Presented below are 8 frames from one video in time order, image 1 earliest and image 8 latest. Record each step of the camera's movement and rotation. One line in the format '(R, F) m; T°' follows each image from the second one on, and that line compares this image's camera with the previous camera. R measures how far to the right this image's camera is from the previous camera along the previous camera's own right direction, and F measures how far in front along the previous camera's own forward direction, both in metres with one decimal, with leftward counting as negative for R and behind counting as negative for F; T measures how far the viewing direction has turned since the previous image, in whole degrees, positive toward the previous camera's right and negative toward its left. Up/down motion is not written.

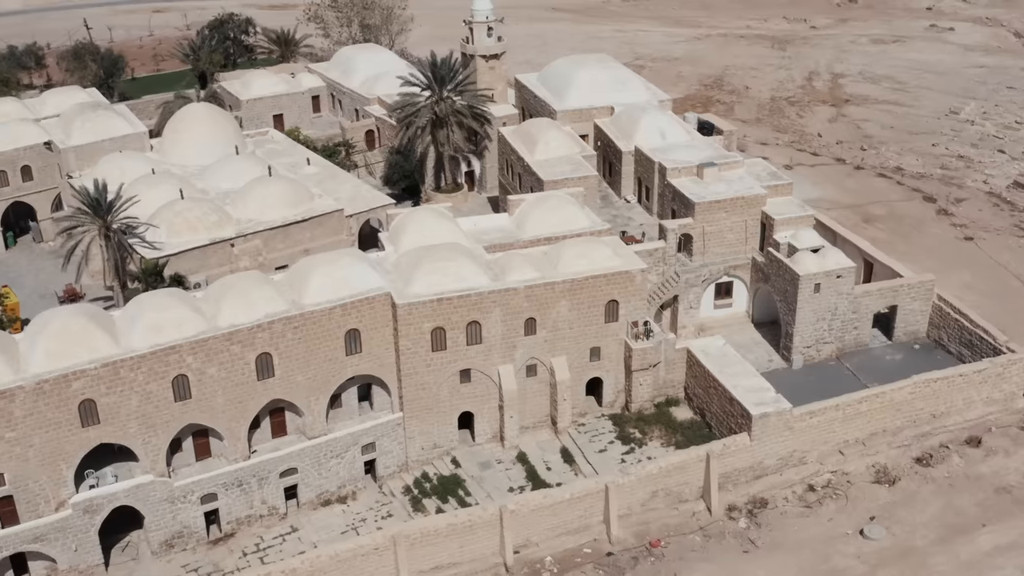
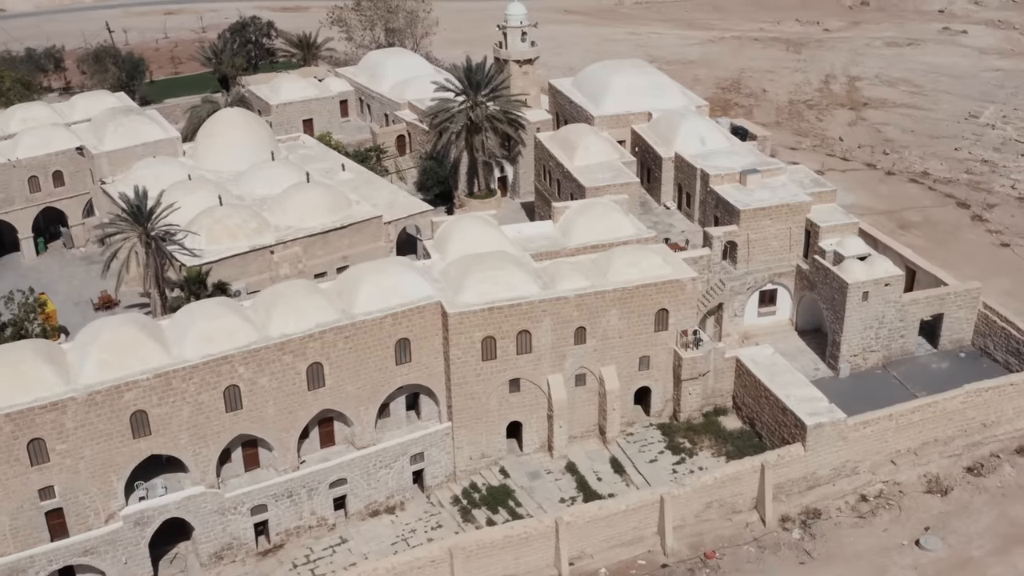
(-1.4, +0.3) m; 0°
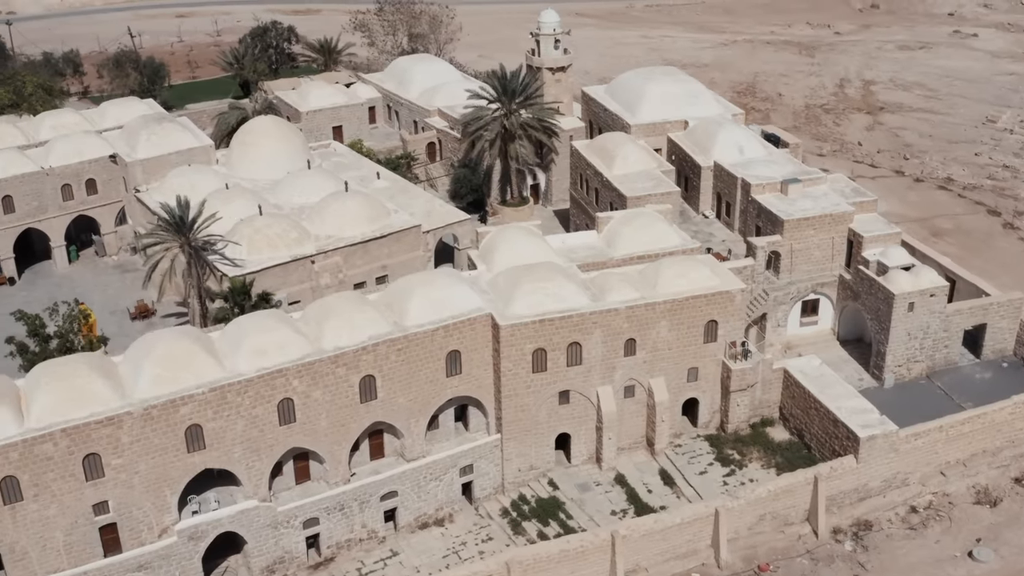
(-1.4, +0.1) m; 0°
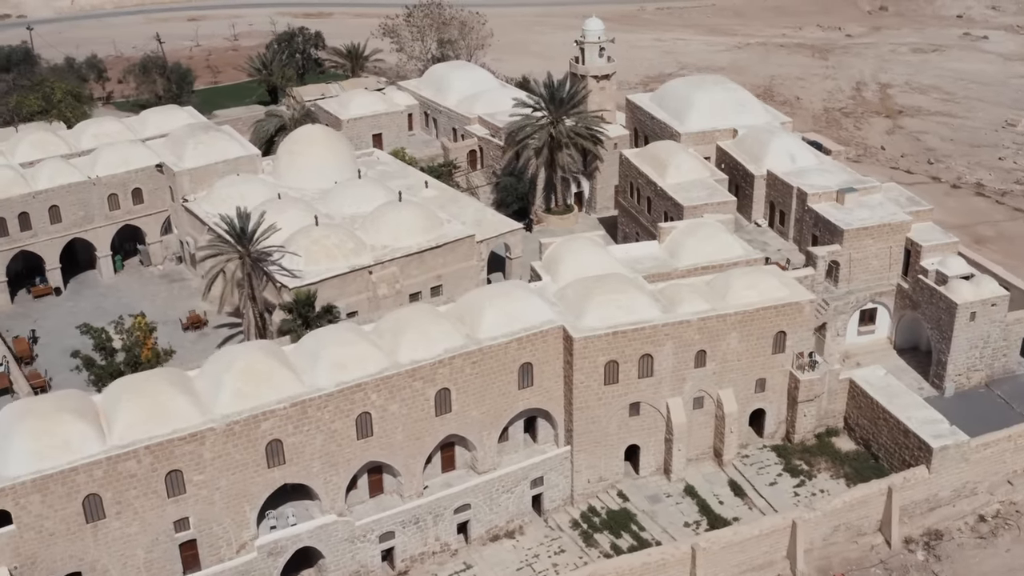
(-2.1, 0.0) m; +1°
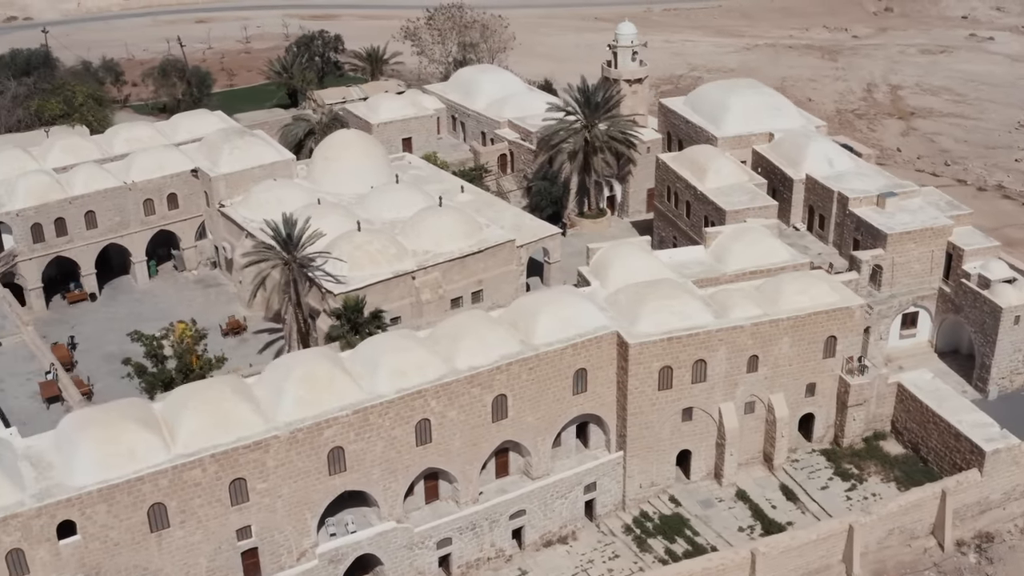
(-1.6, 0.0) m; +1°
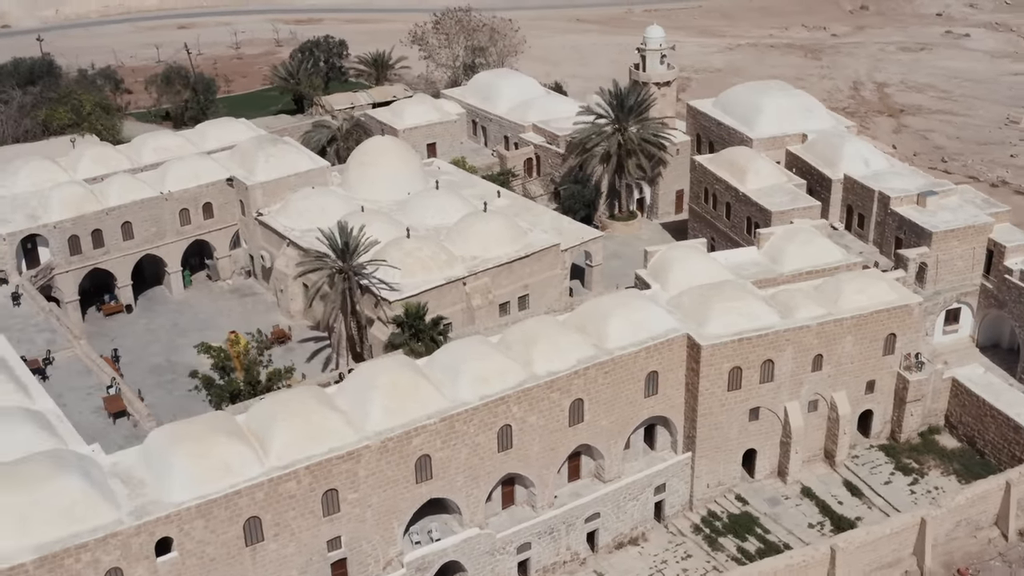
(-2.9, -0.1) m; +2°
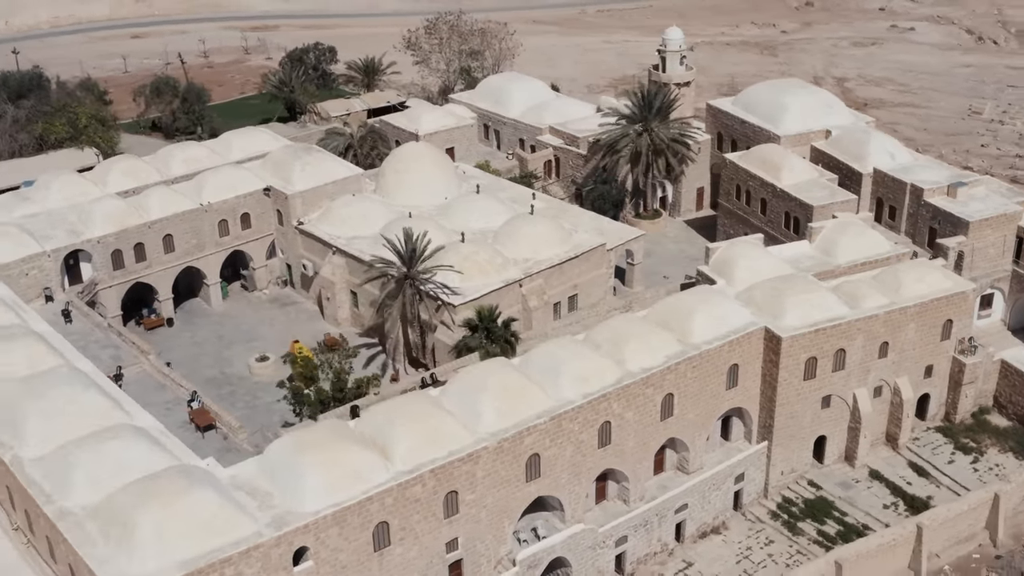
(-4.2, -0.4) m; +4°
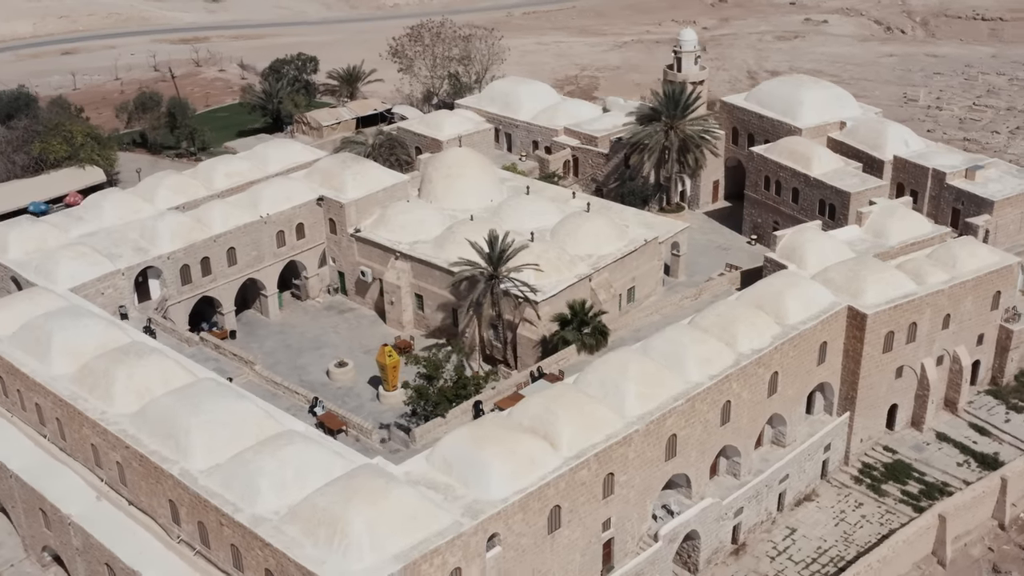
(-6.2, -1.2) m; +6°
